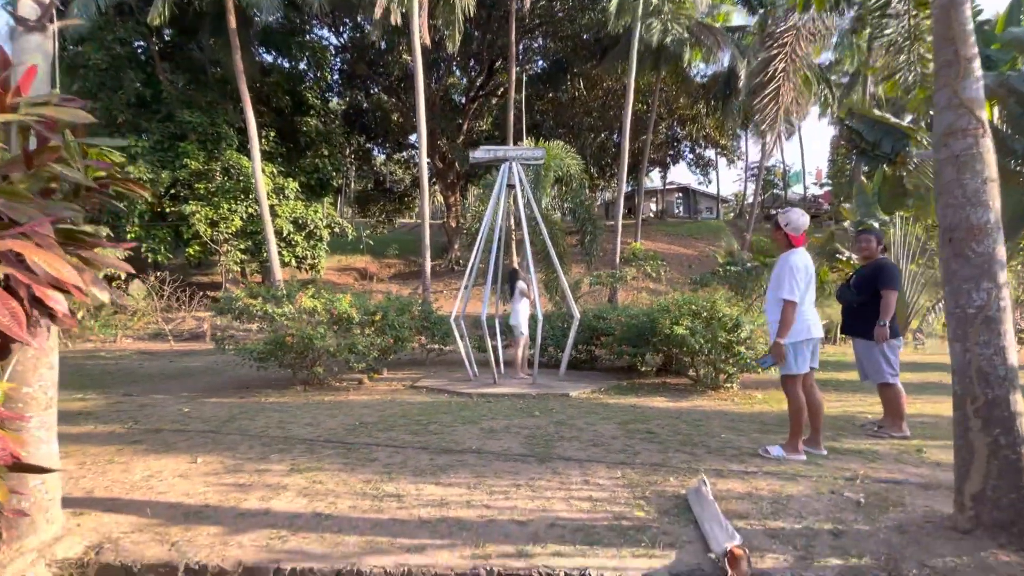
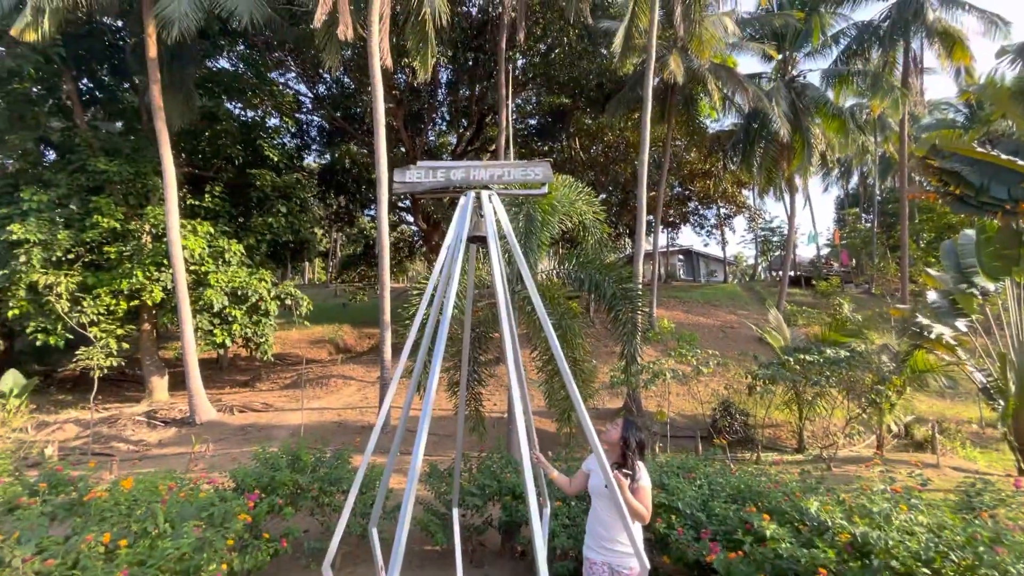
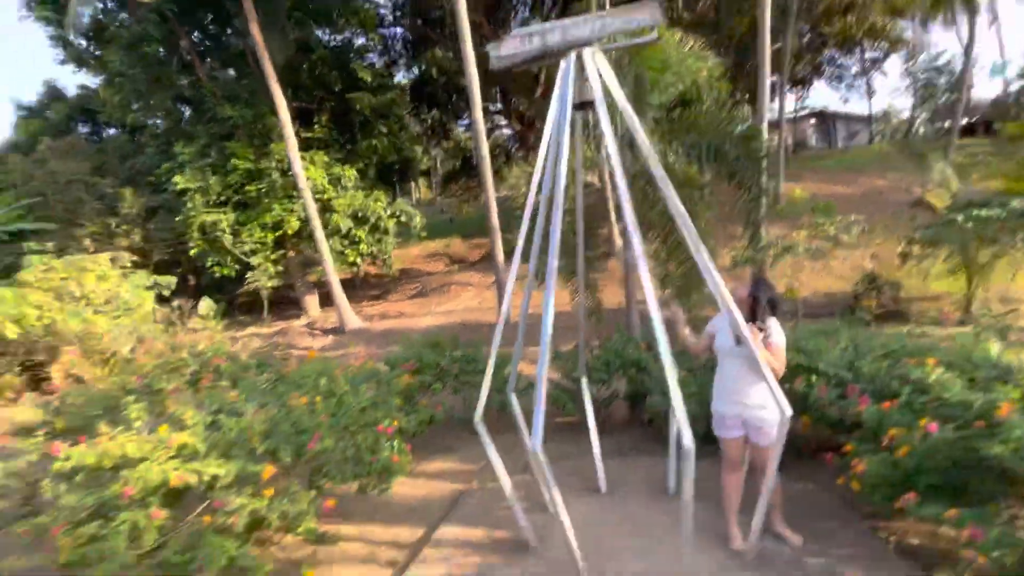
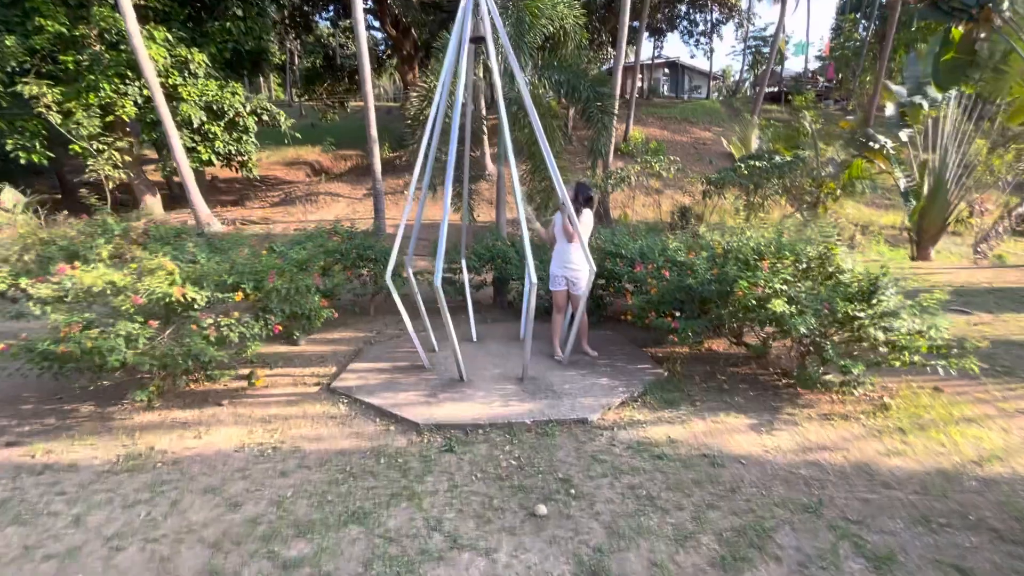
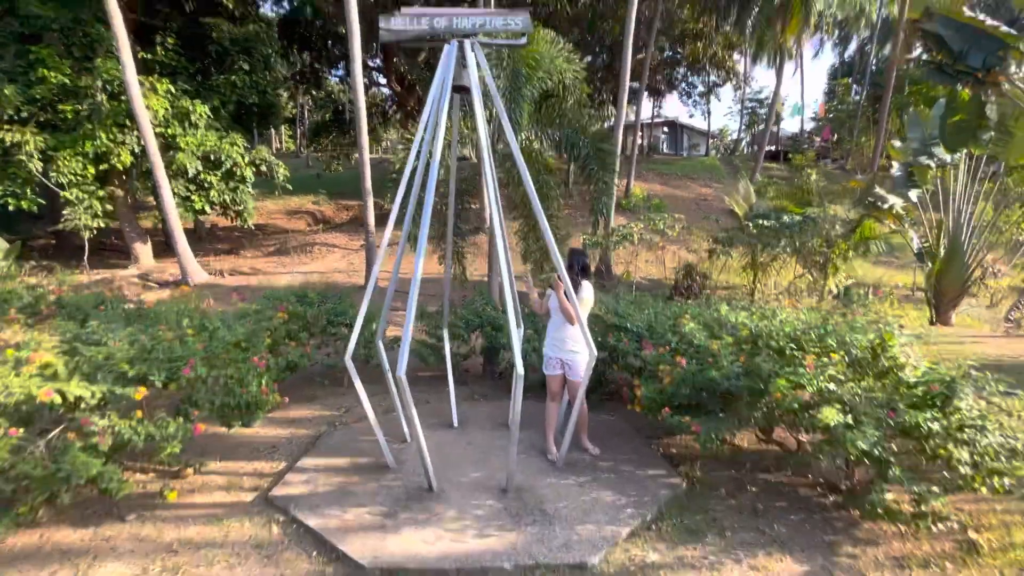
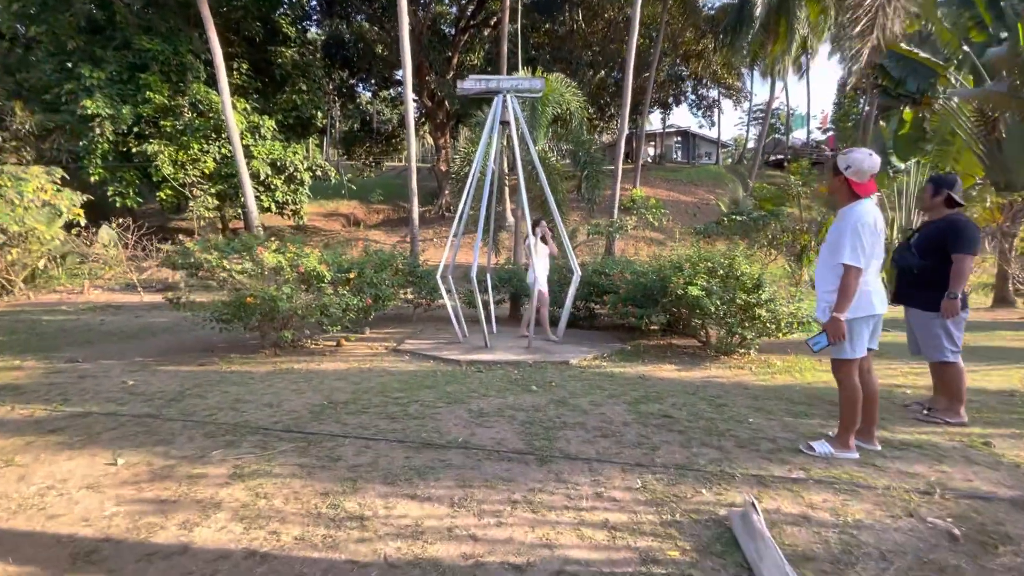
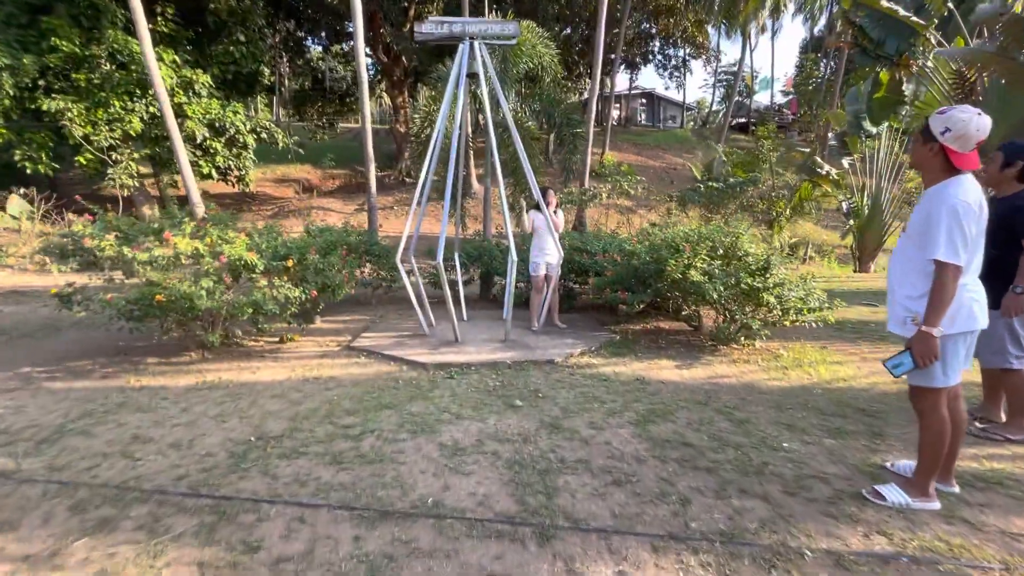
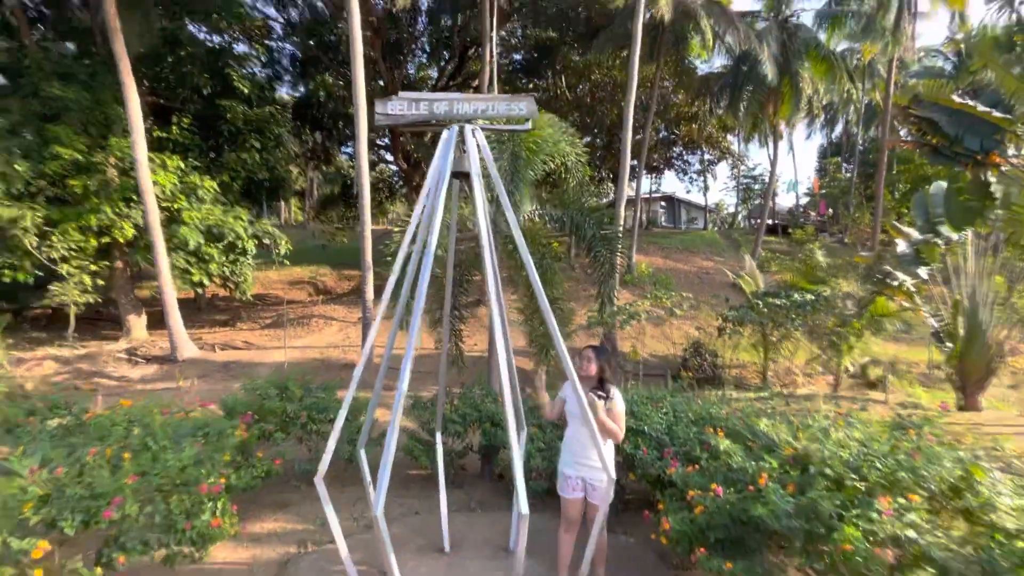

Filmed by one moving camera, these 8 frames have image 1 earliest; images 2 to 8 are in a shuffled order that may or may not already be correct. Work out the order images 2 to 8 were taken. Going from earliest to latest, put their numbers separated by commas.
6, 7, 4, 5, 8, 2, 3
